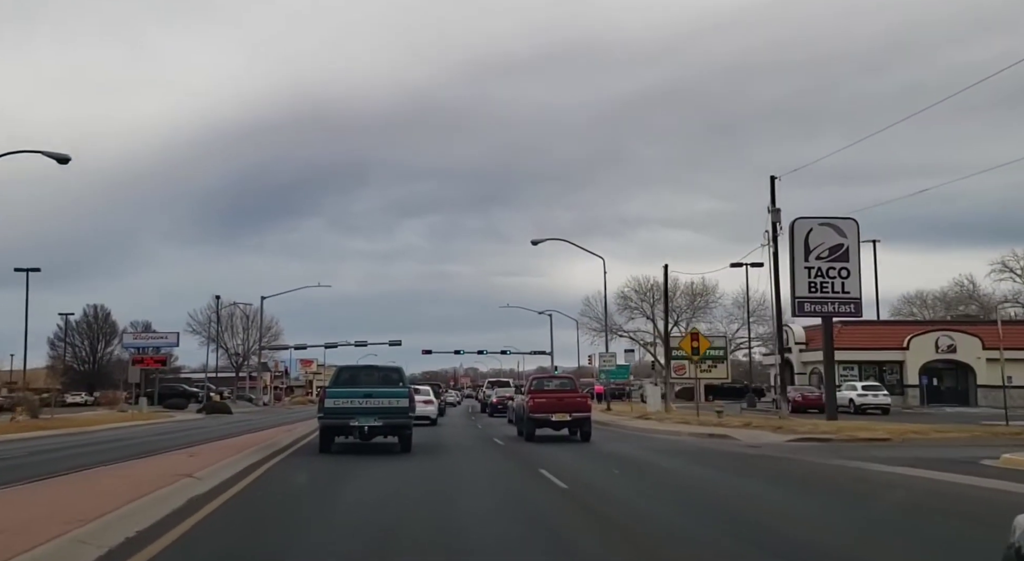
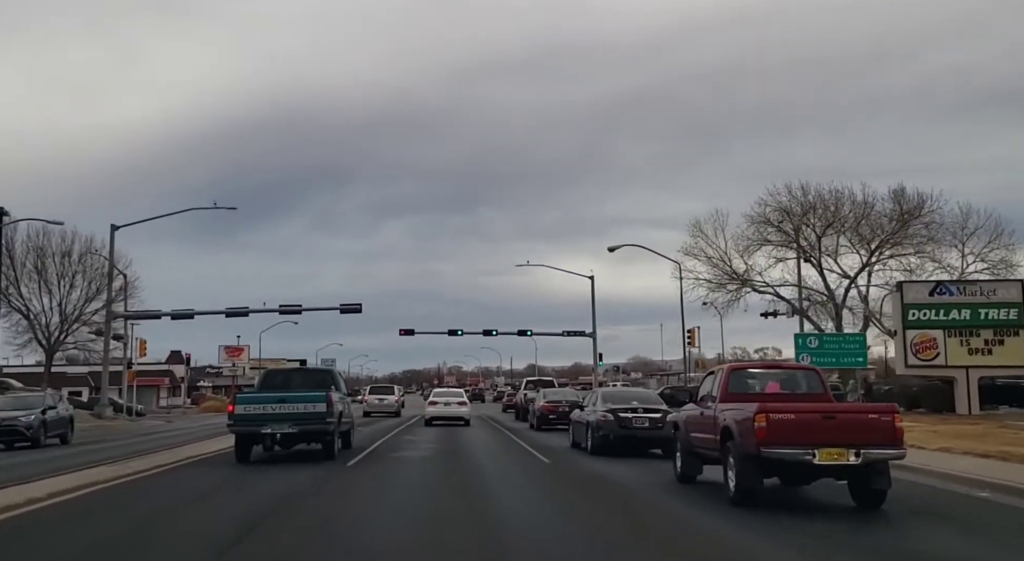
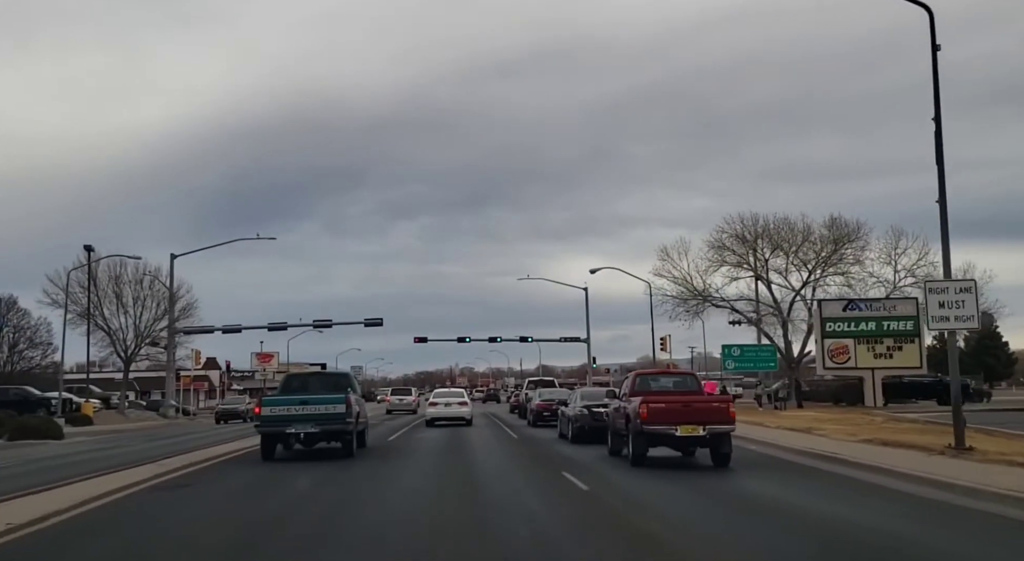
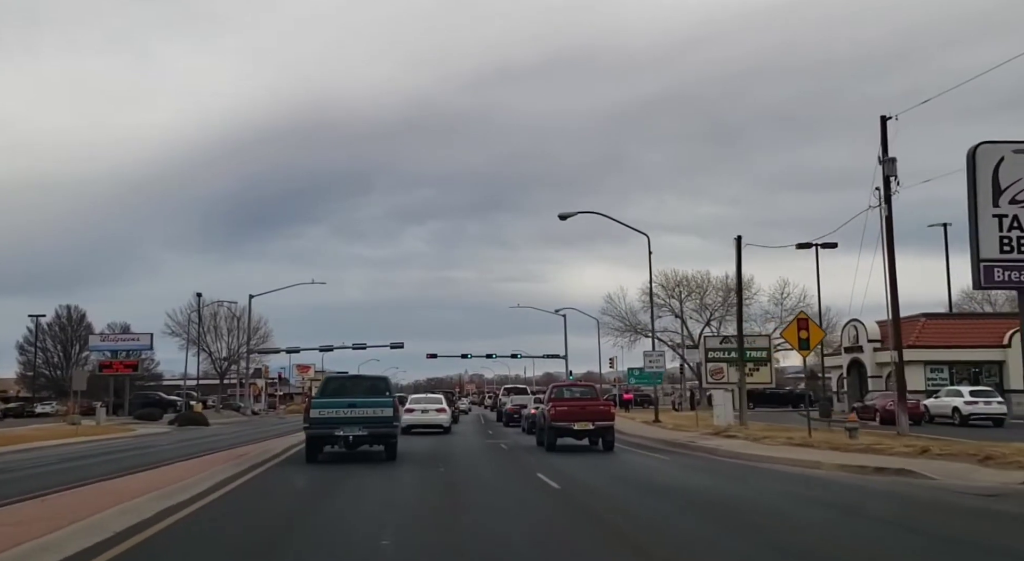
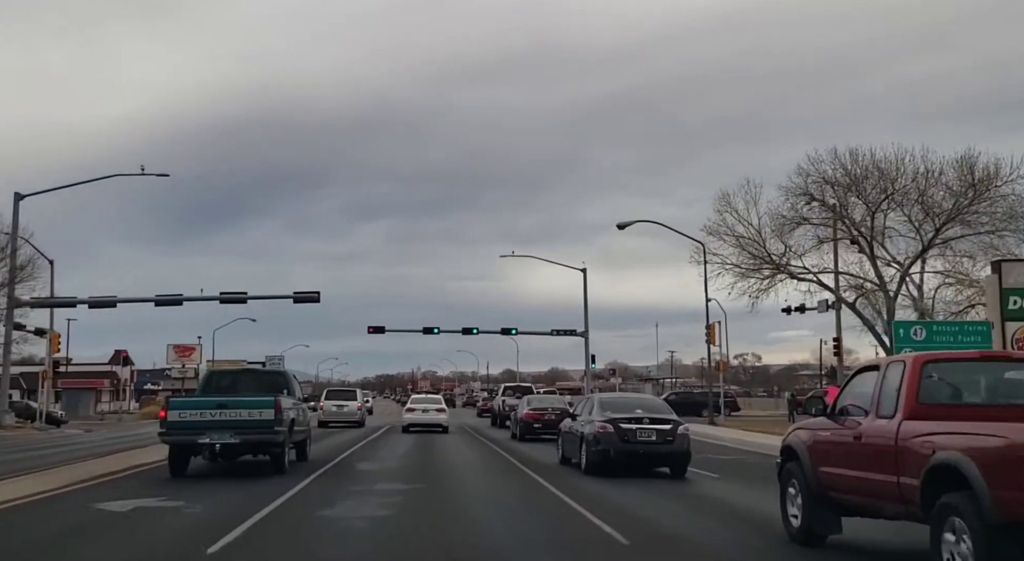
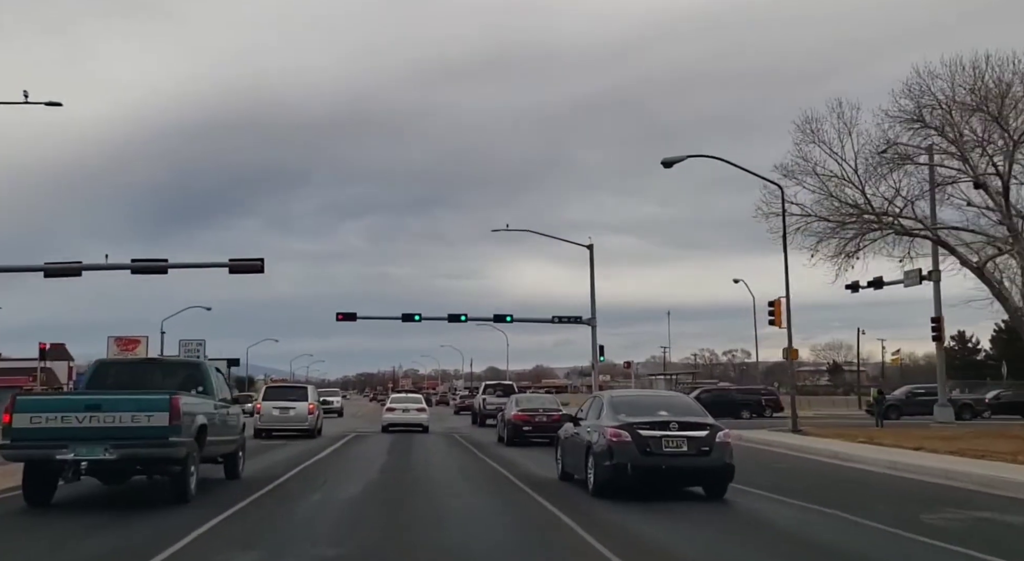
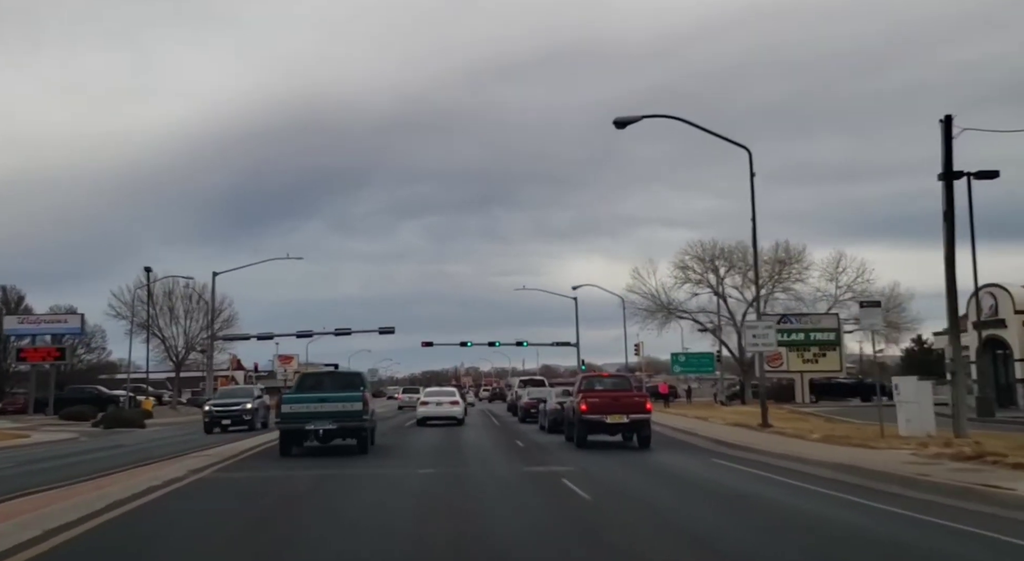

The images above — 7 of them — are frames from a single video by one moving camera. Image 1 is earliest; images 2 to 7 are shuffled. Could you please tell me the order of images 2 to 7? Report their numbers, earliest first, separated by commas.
4, 7, 3, 2, 5, 6
